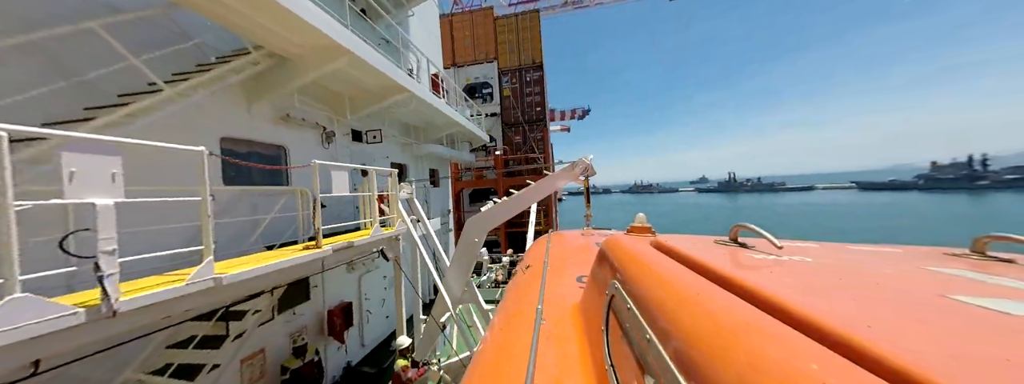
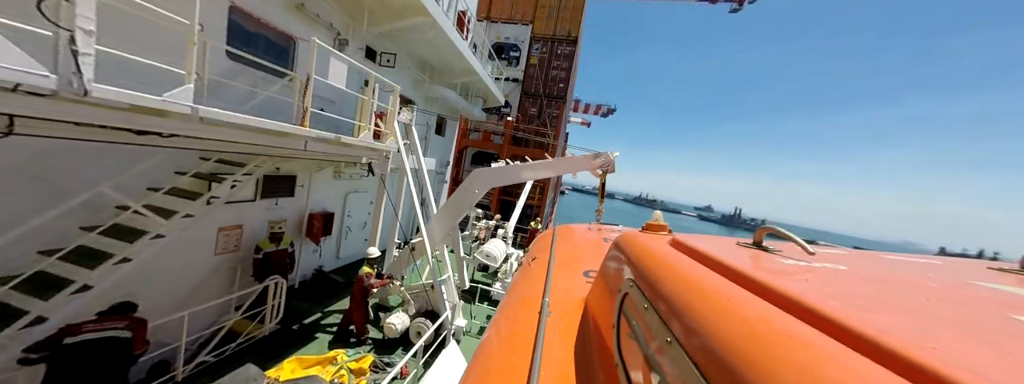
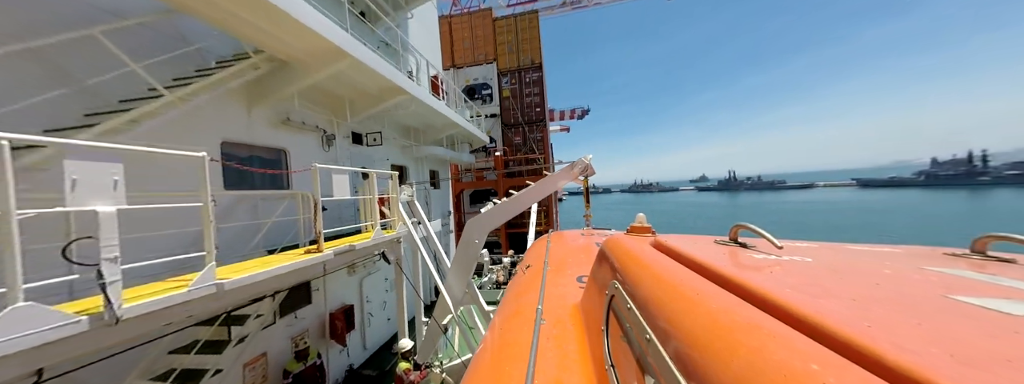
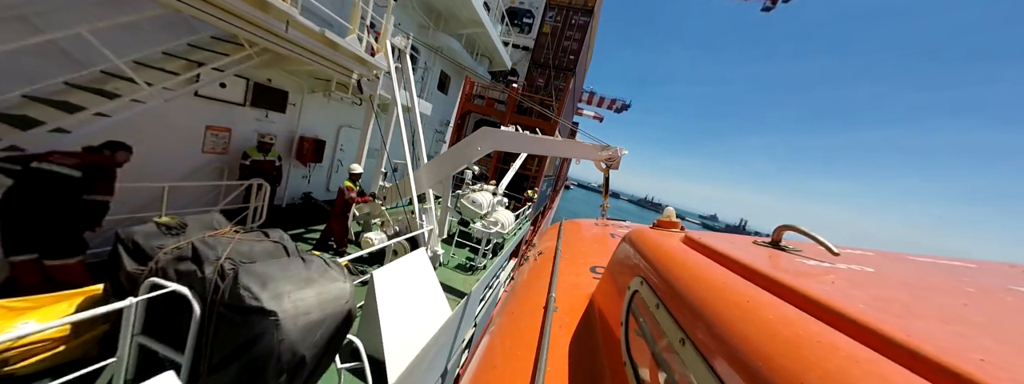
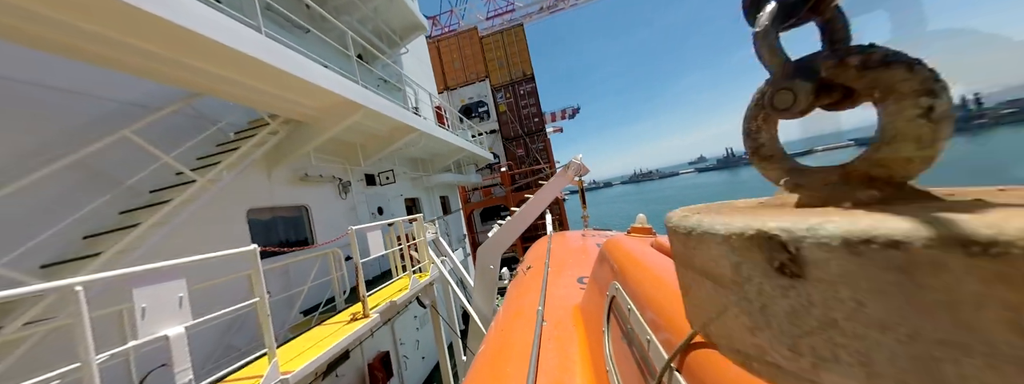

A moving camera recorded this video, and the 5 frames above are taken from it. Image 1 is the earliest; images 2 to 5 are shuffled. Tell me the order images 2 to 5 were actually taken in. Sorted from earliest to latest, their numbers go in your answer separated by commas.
4, 2, 3, 5
